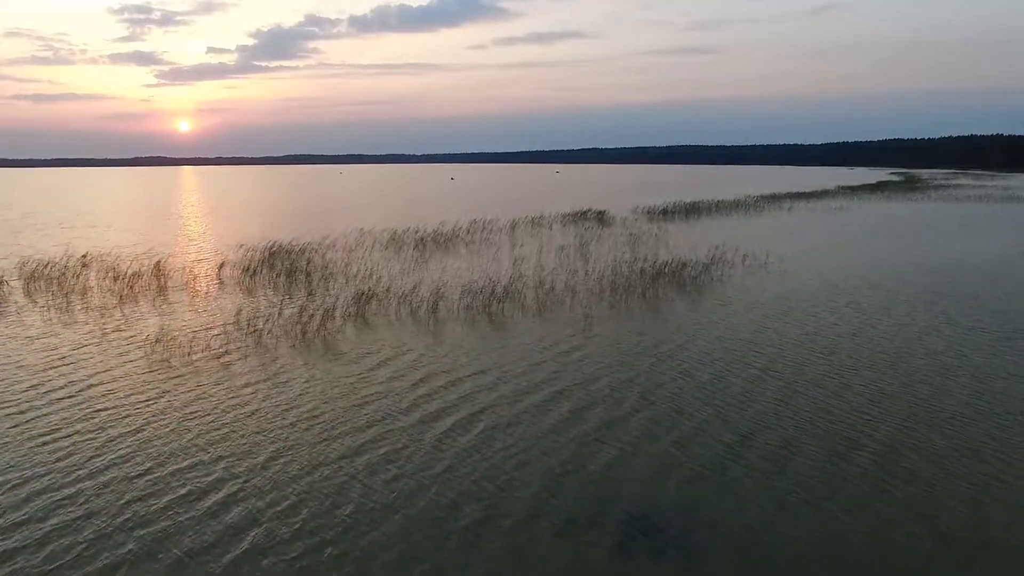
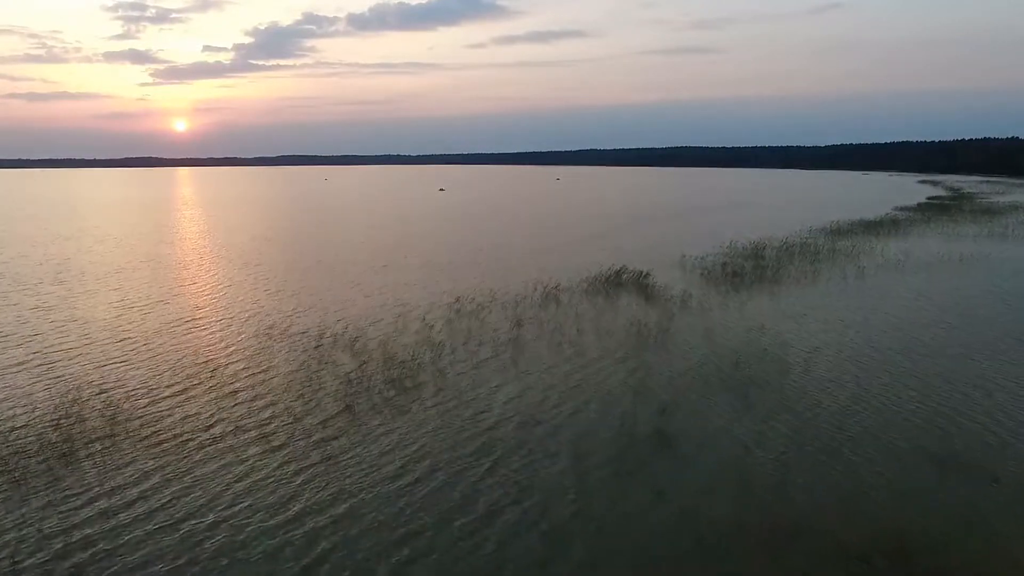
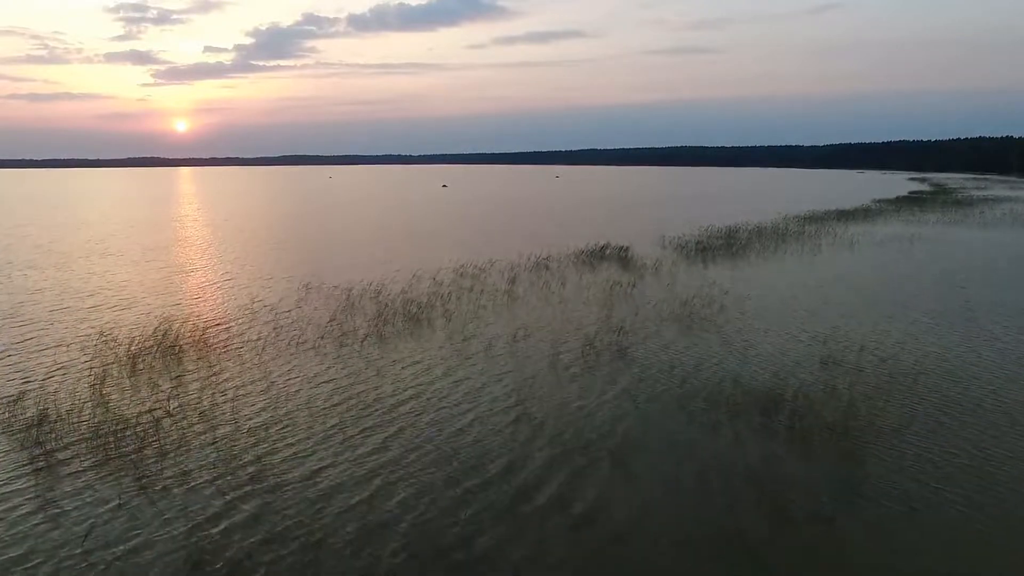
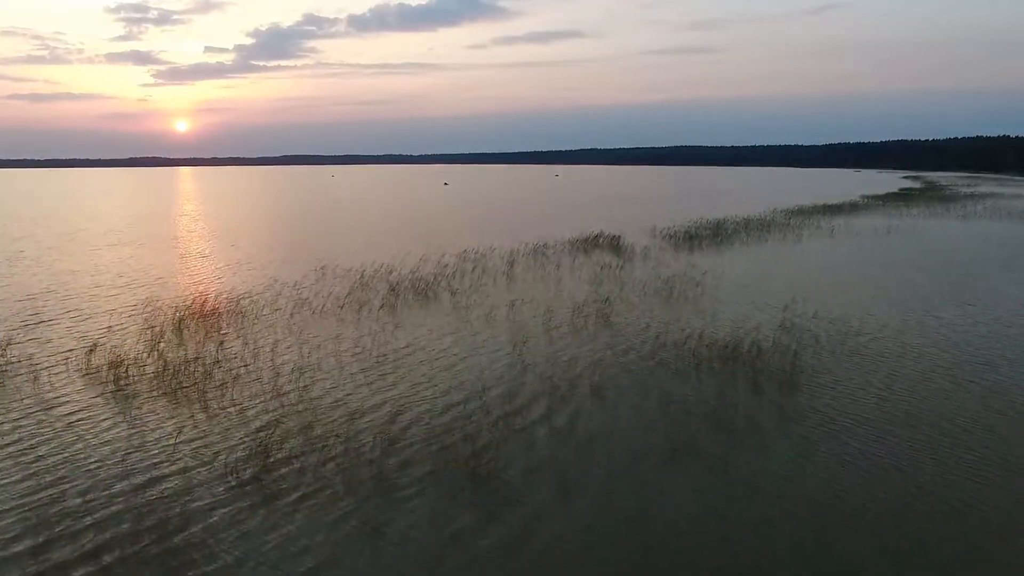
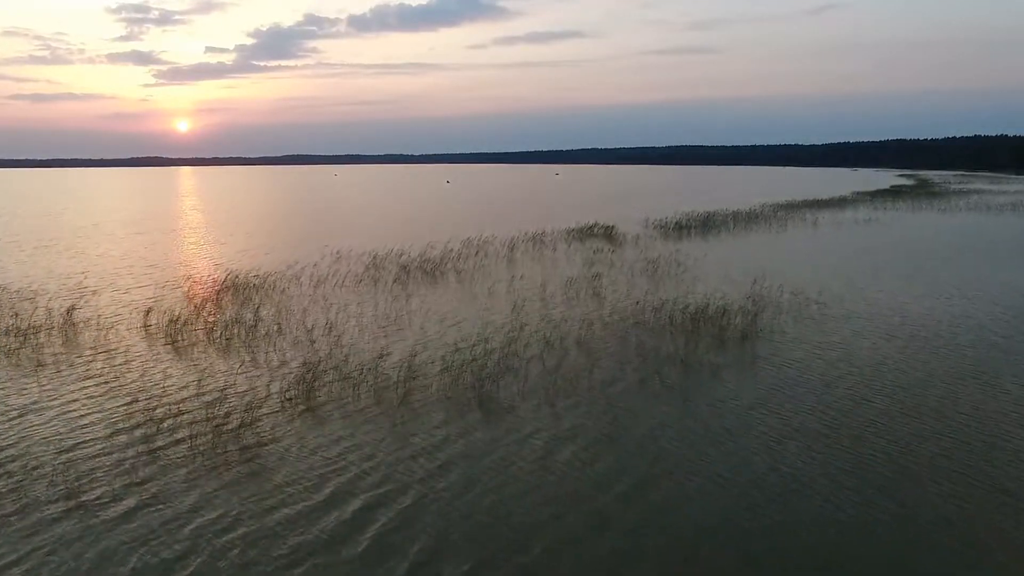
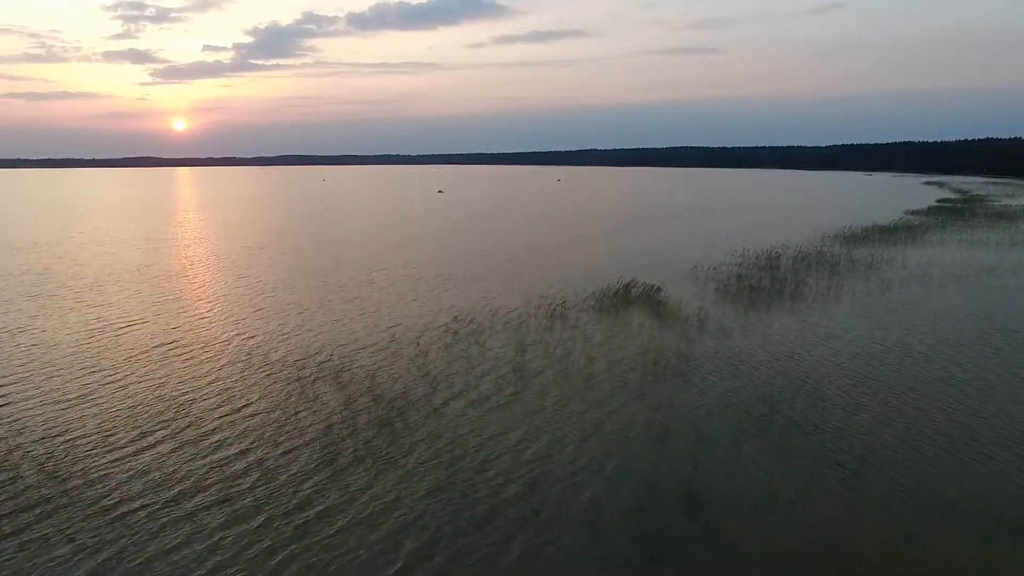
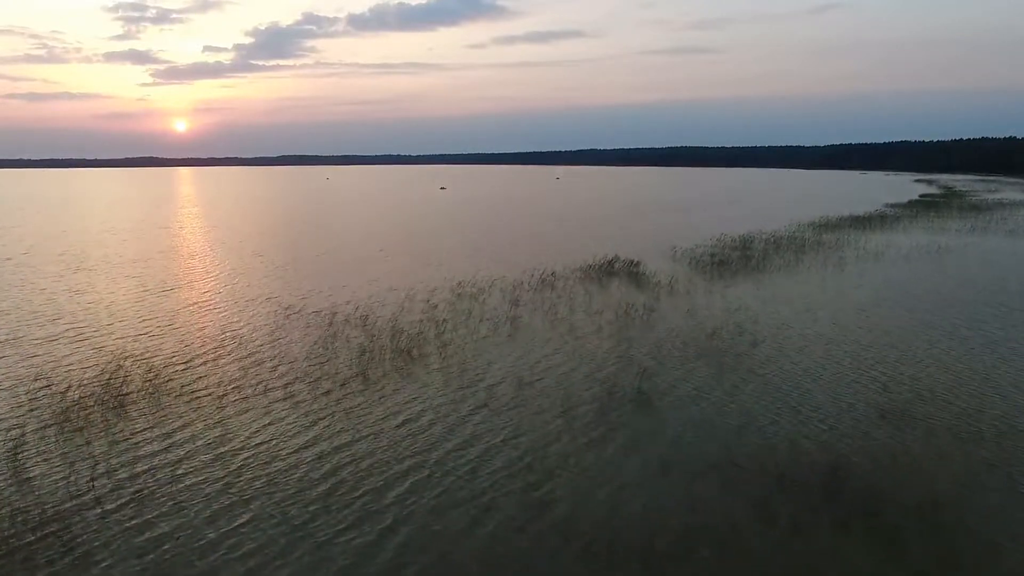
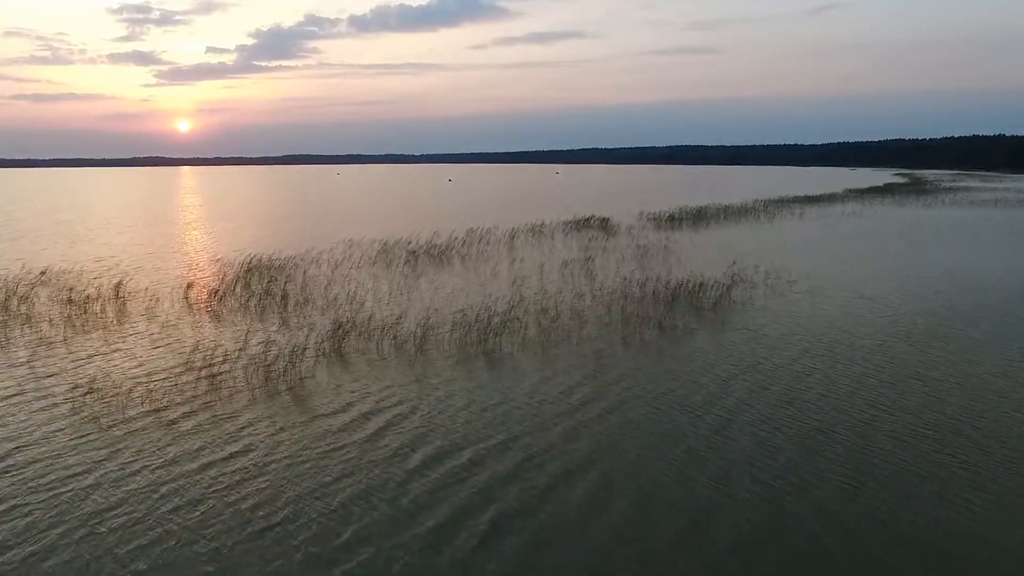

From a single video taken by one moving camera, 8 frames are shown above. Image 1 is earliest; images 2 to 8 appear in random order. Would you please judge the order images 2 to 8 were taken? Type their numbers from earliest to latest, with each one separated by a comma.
8, 5, 4, 3, 7, 2, 6
